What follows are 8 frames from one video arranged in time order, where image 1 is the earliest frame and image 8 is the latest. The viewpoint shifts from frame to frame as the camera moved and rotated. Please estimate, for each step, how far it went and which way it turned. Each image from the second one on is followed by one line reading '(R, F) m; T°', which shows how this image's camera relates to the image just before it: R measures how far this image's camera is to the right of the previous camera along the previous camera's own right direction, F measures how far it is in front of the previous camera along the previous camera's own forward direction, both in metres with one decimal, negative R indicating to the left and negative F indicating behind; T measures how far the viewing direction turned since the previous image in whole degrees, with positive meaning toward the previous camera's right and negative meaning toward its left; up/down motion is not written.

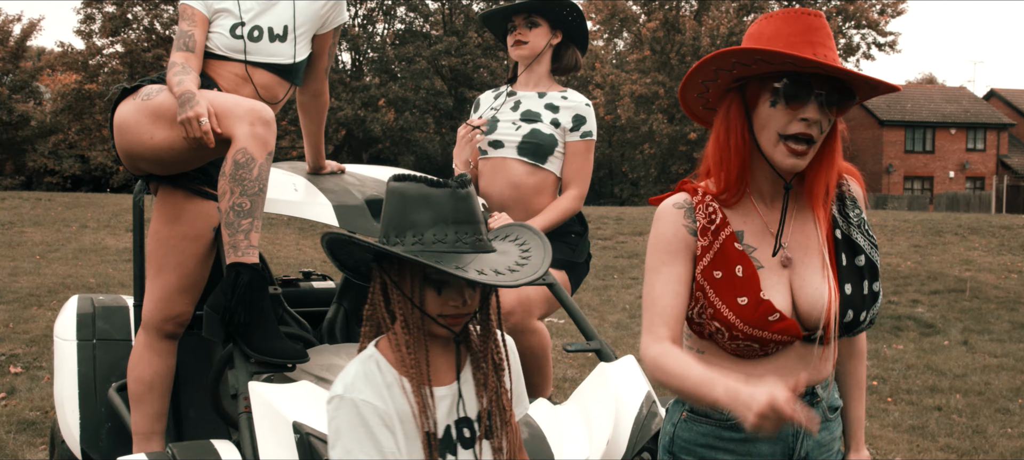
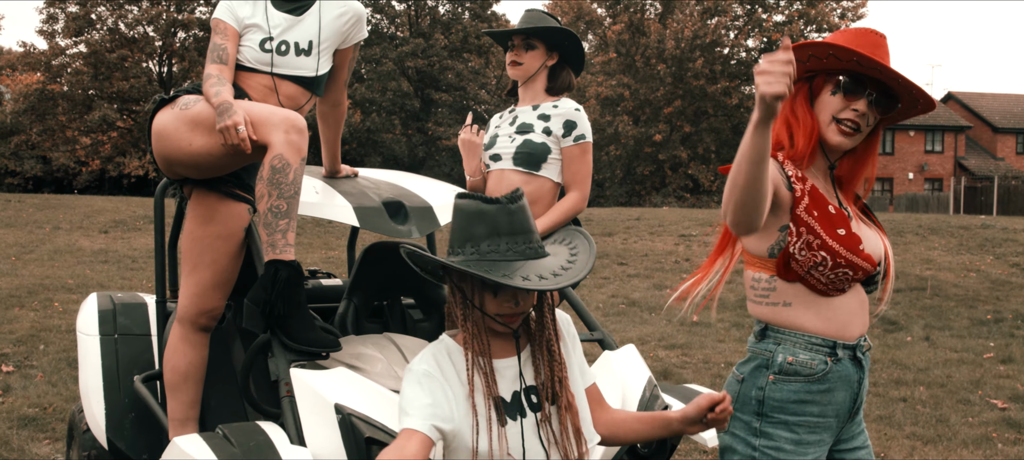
(-0.2, -0.1) m; +3°
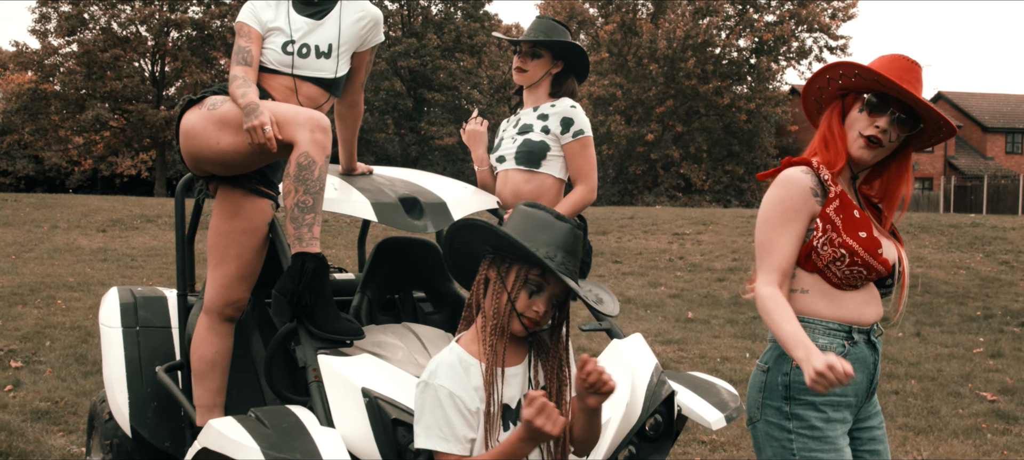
(-0.1, -0.1) m; +1°
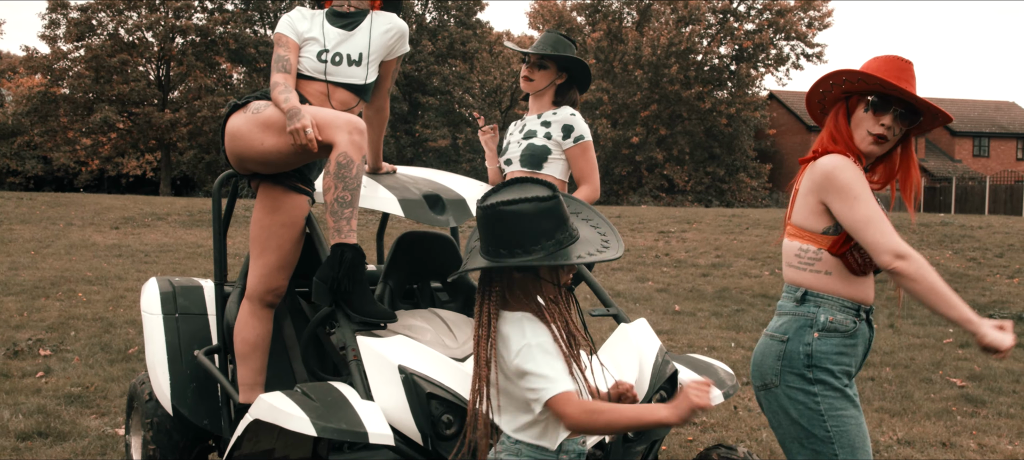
(-0.1, -0.4) m; +1°
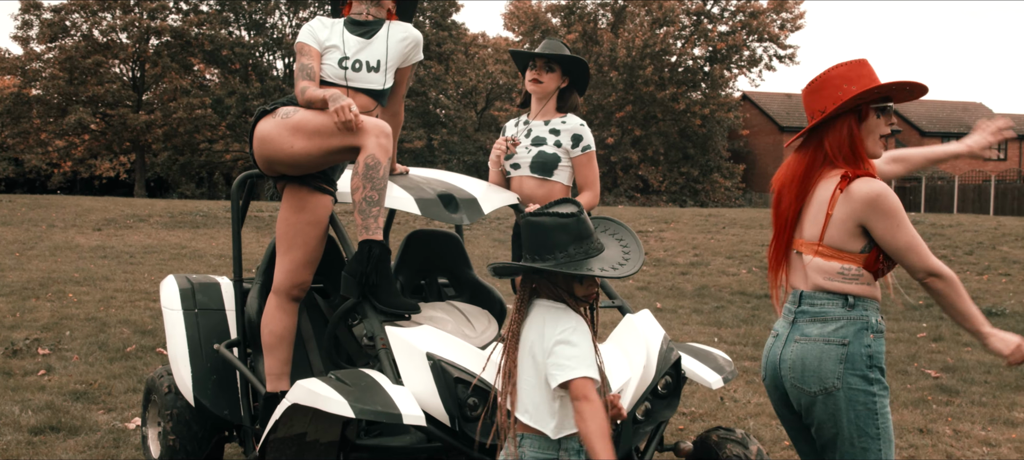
(-0.2, -0.2) m; +3°
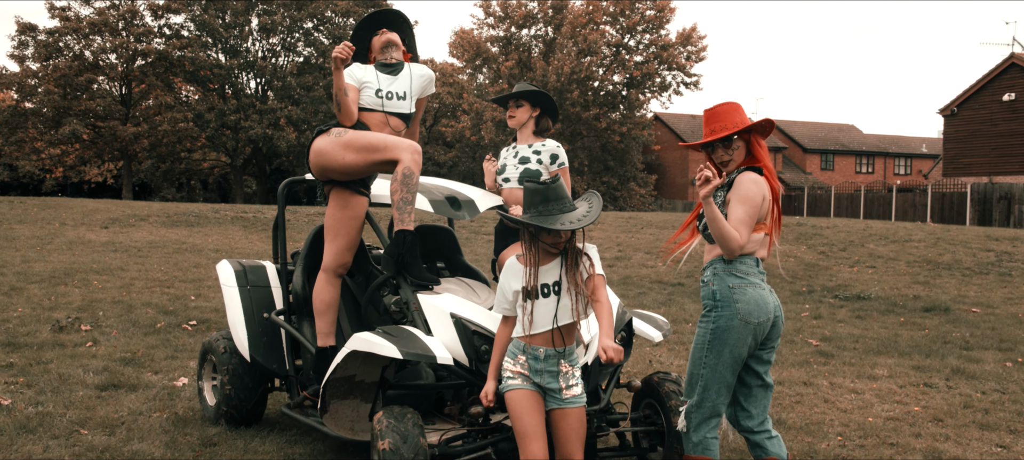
(-0.1, -1.2) m; +3°
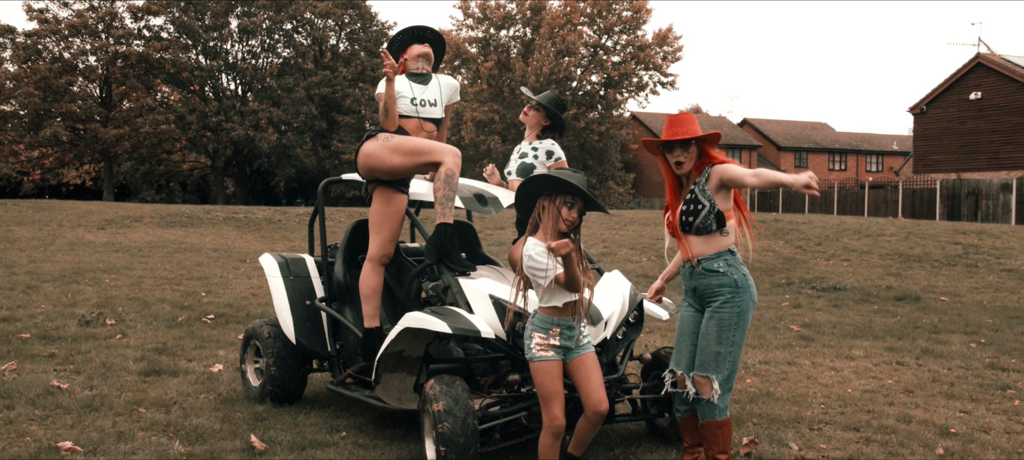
(-0.5, -0.5) m; +4°
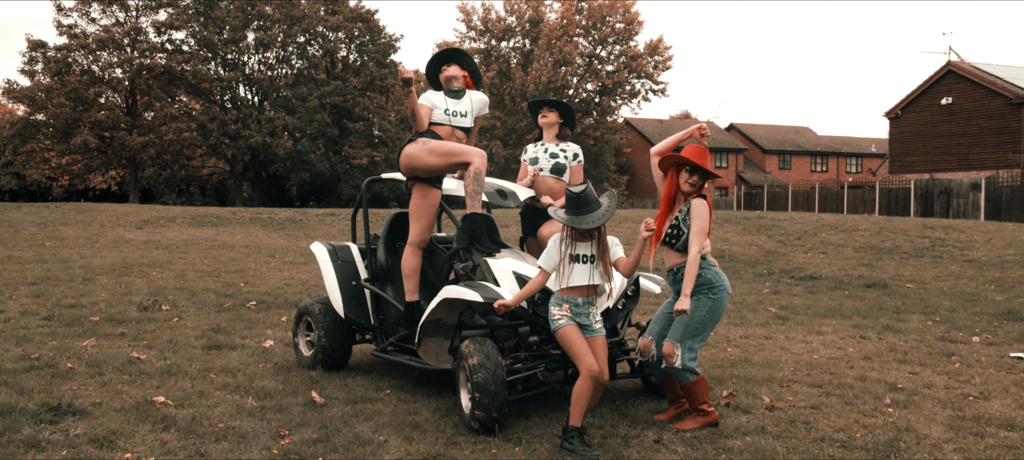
(-0.2, -0.9) m; 0°
